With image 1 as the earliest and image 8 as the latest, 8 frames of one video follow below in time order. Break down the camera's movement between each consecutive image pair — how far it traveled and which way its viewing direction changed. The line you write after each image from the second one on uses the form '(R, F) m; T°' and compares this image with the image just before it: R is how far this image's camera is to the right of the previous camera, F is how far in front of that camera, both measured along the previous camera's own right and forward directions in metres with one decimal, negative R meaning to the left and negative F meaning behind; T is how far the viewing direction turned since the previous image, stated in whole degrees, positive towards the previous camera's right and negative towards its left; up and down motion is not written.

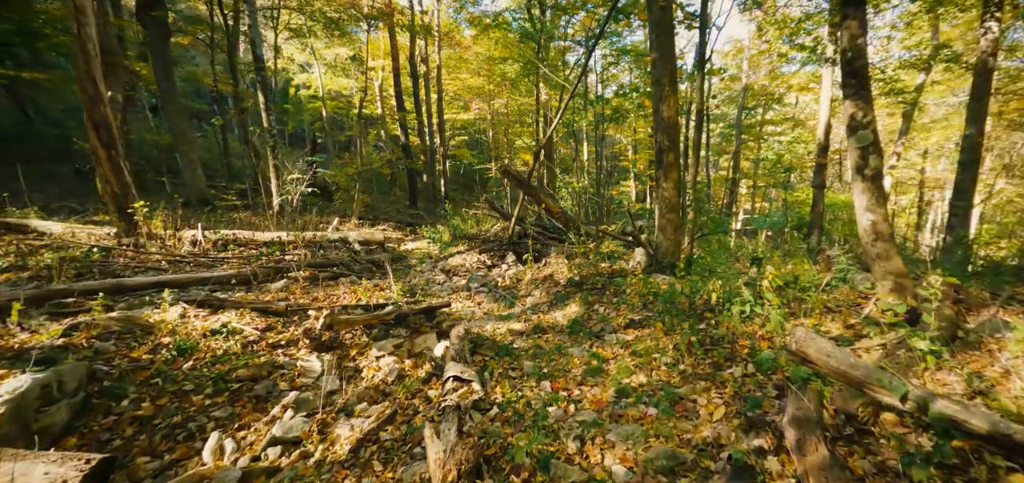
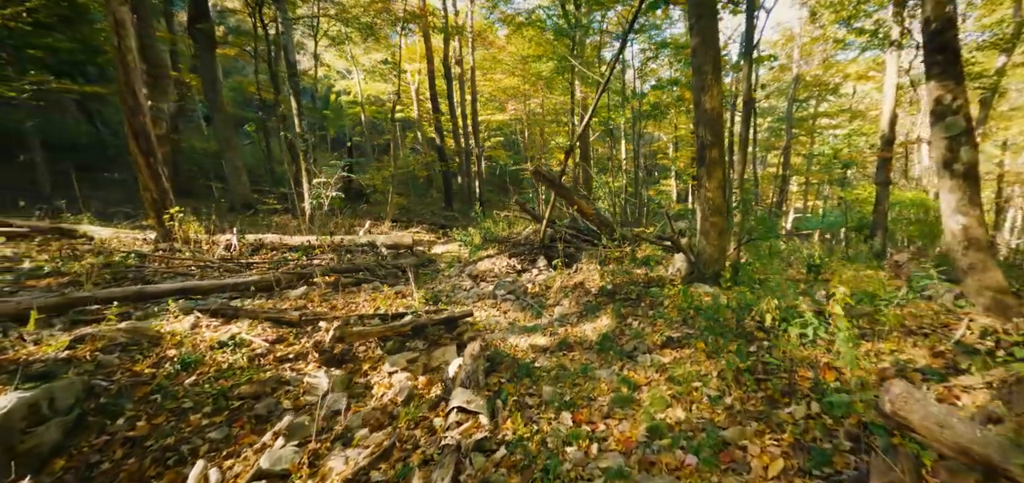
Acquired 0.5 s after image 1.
(+0.2, +0.4) m; -5°
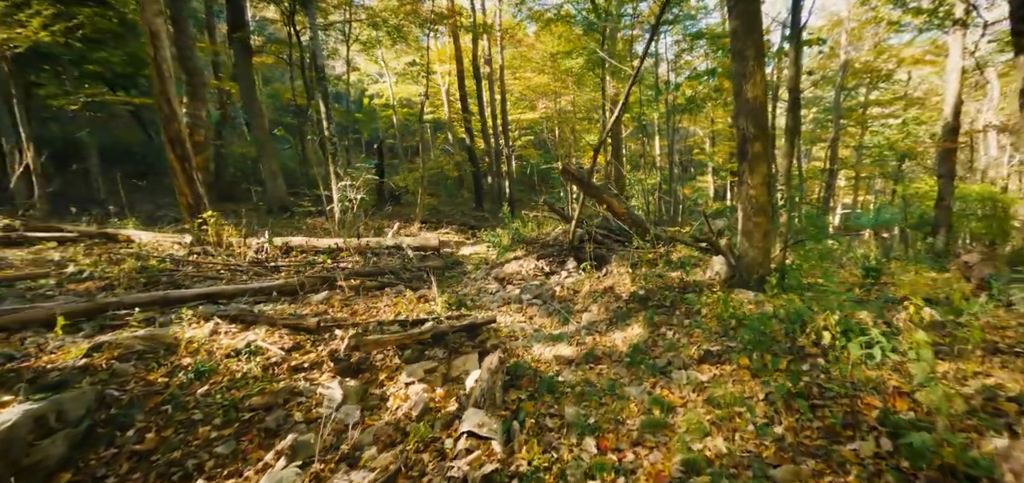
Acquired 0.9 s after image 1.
(+0.1, +0.3) m; -4°
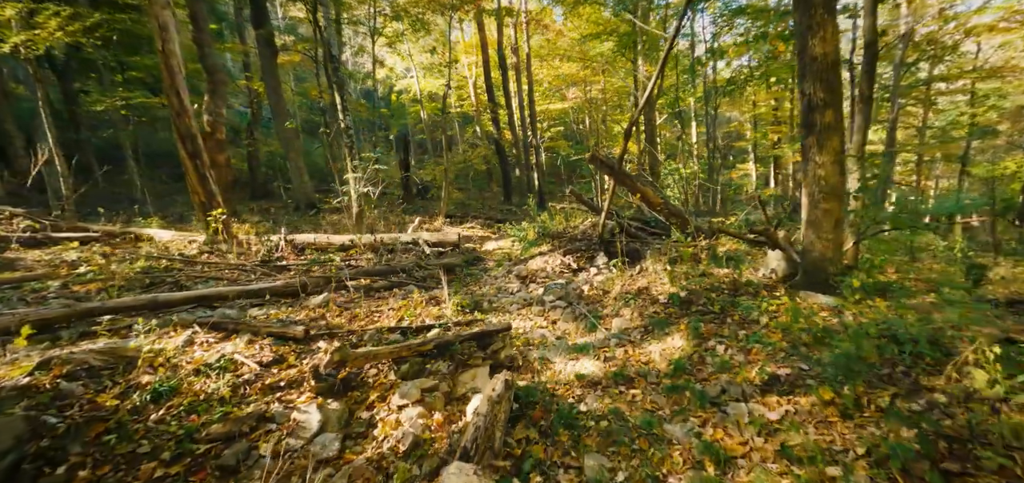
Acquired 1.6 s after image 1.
(+0.2, +0.8) m; -4°
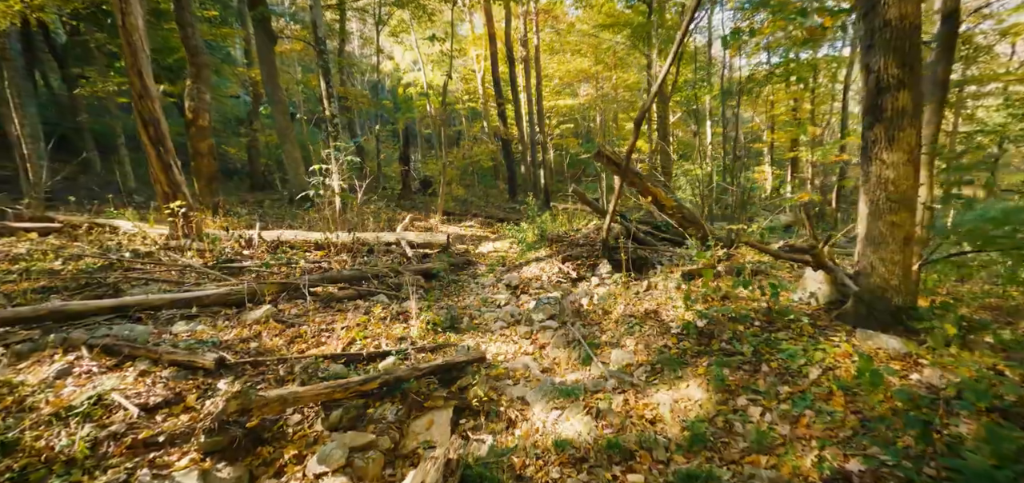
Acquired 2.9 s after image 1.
(+0.3, +1.0) m; -1°
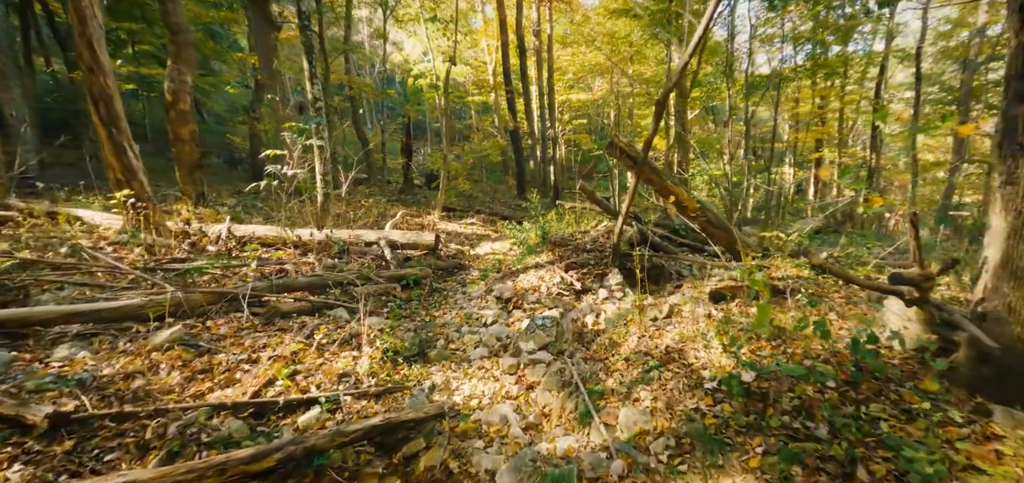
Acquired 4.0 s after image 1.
(+0.2, +1.1) m; -1°
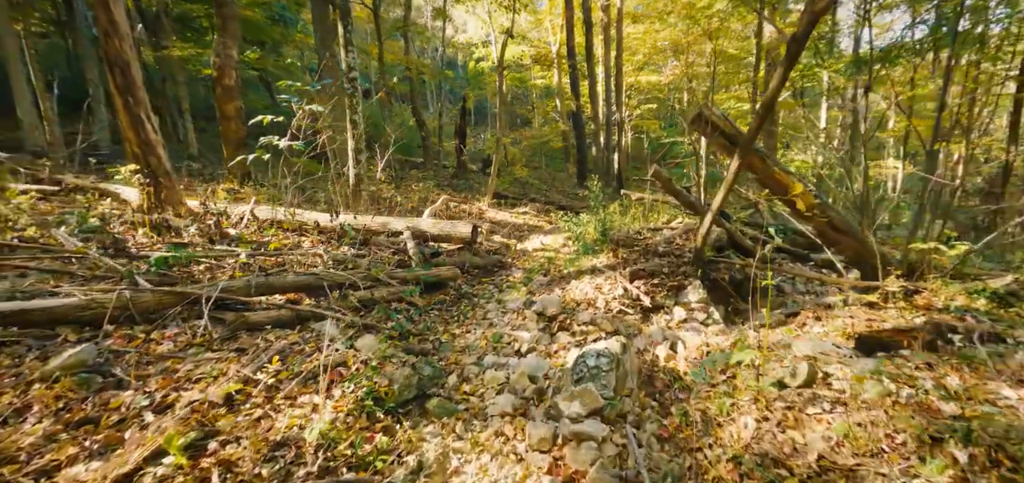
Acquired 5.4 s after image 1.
(+0.1, +1.3) m; -7°
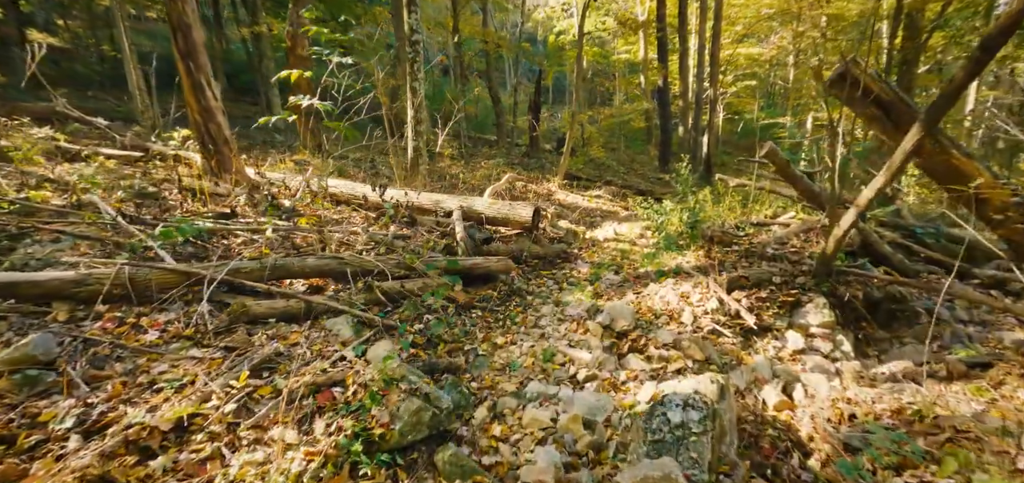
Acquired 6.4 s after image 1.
(+0.1, +0.9) m; -9°
